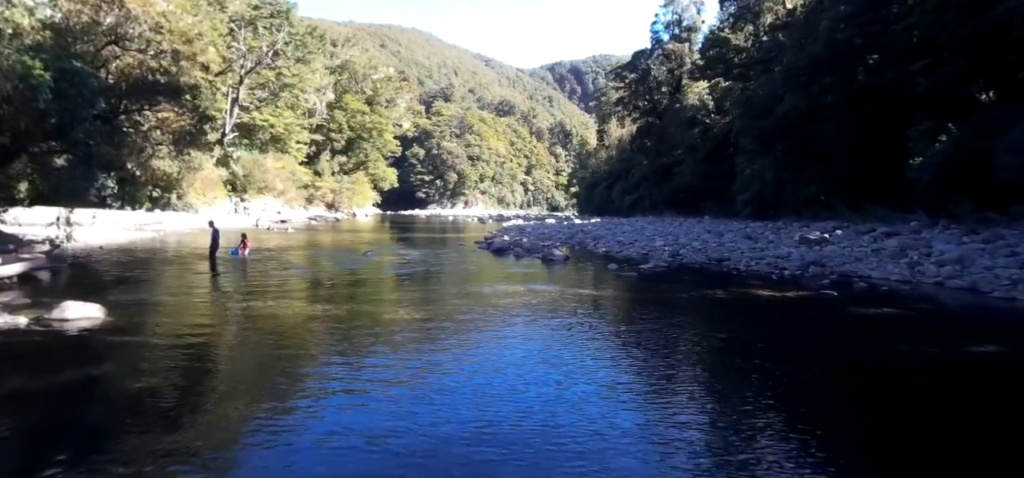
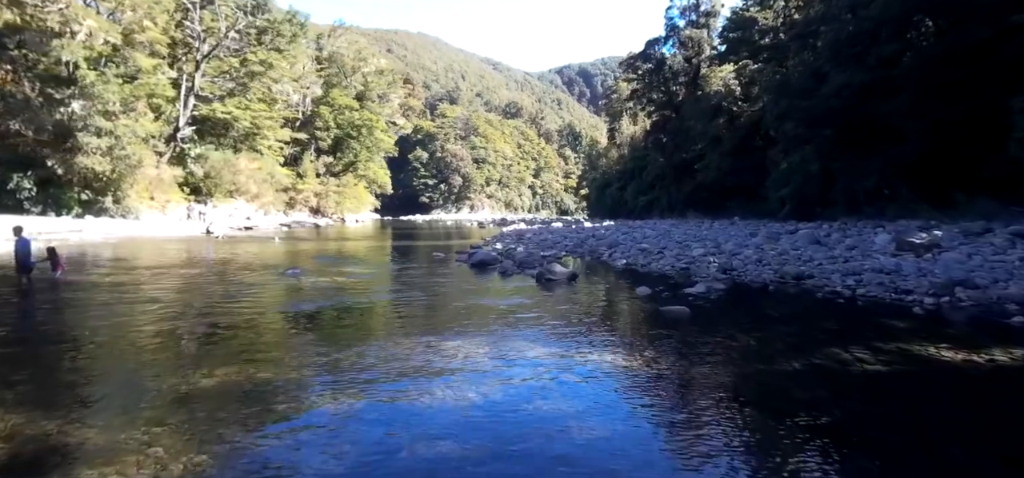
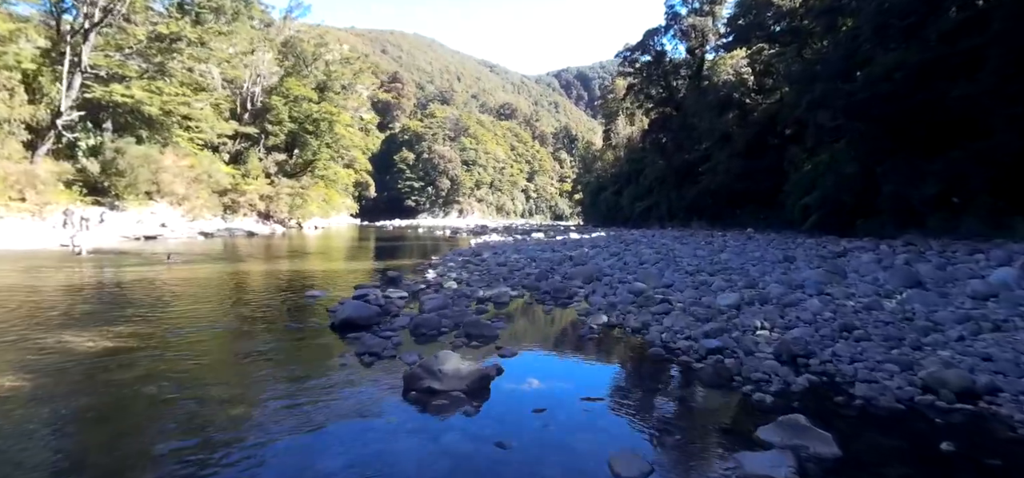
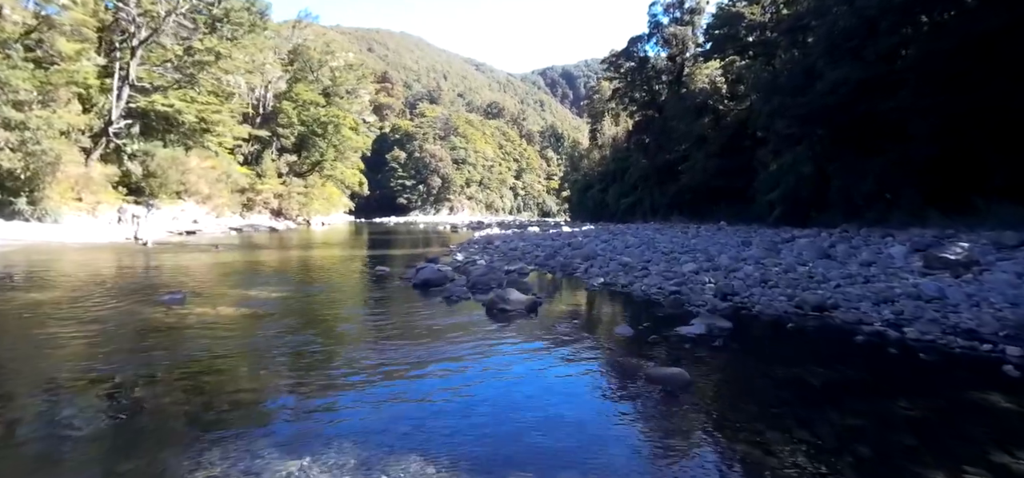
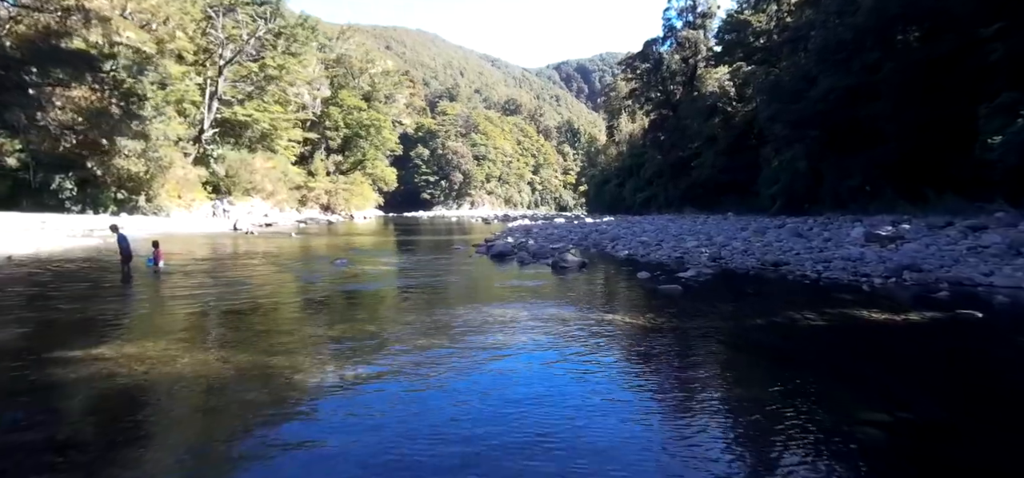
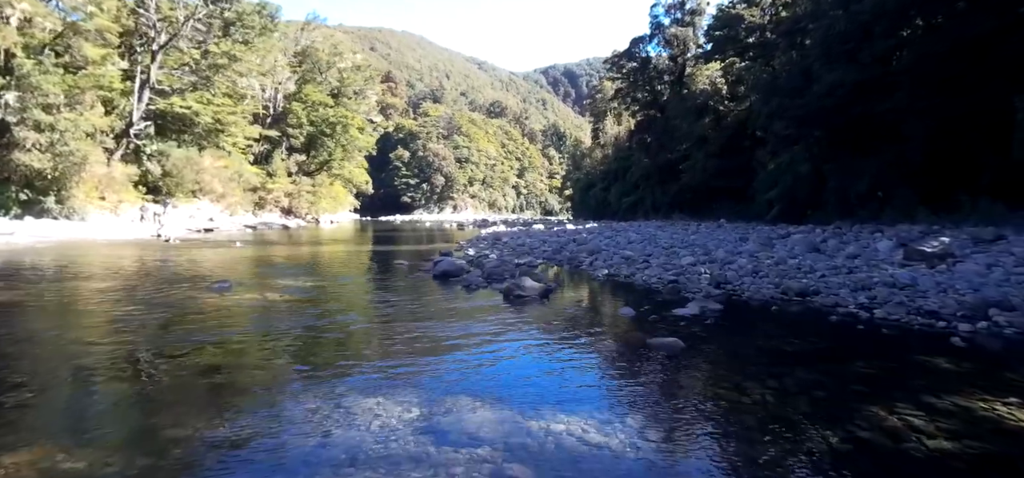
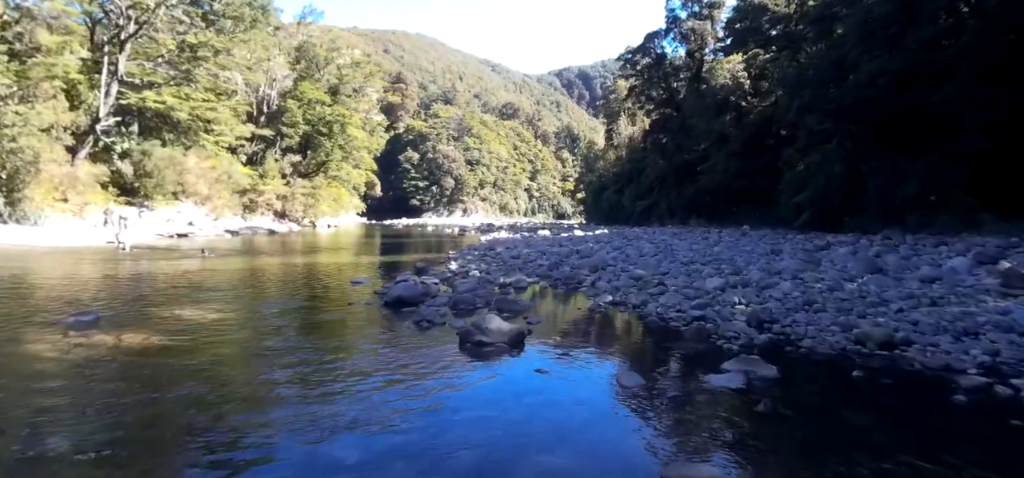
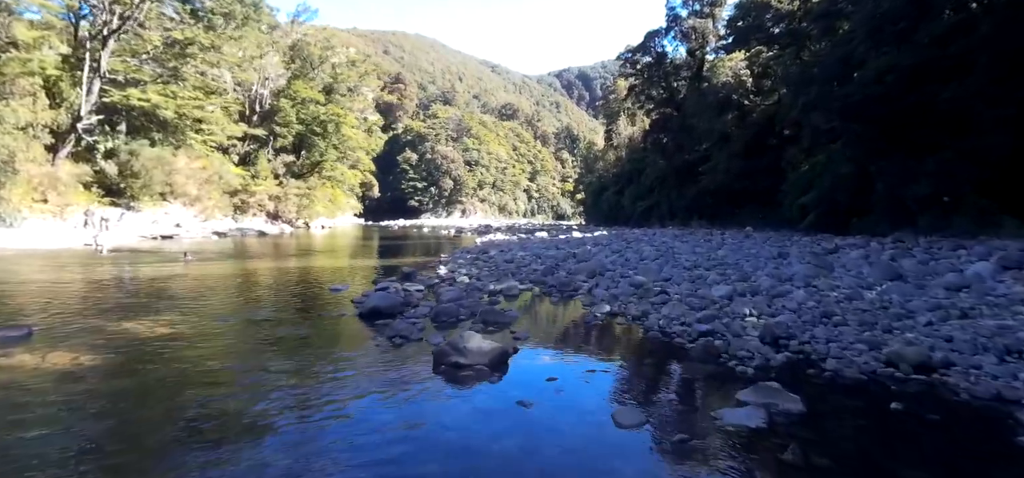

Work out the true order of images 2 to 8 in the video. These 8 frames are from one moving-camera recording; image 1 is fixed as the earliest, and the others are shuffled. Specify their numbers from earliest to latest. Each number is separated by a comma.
5, 2, 6, 4, 7, 8, 3
